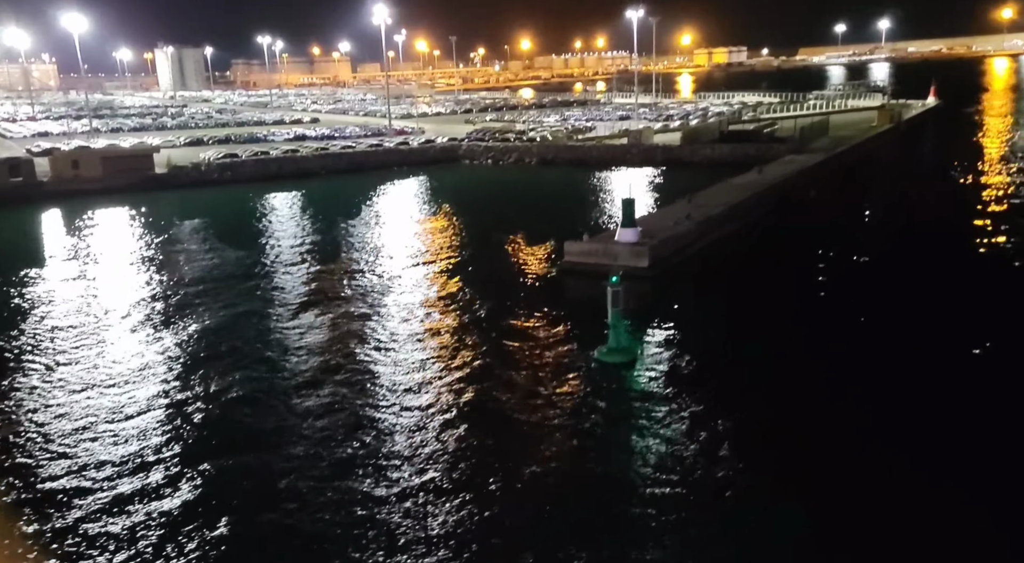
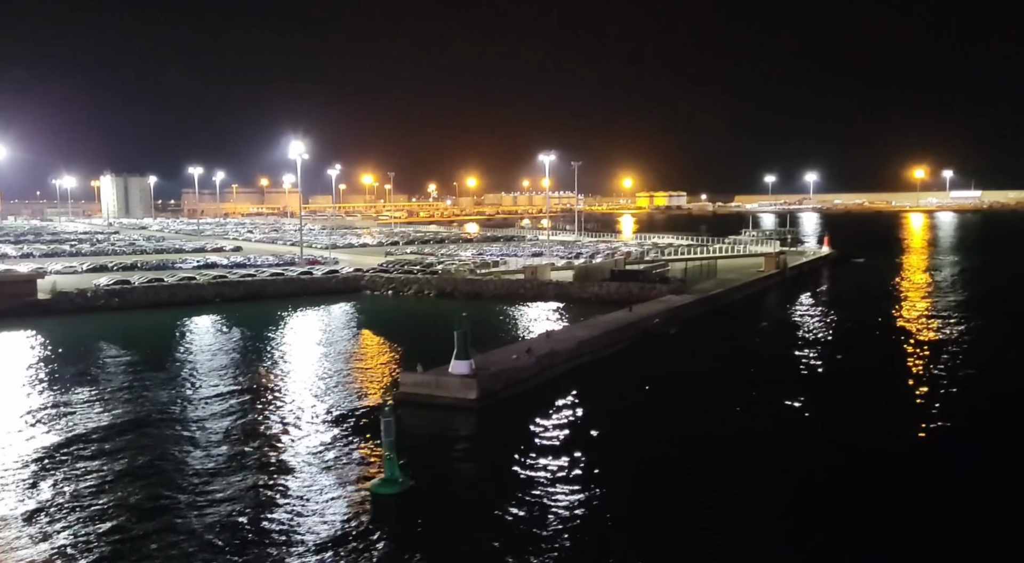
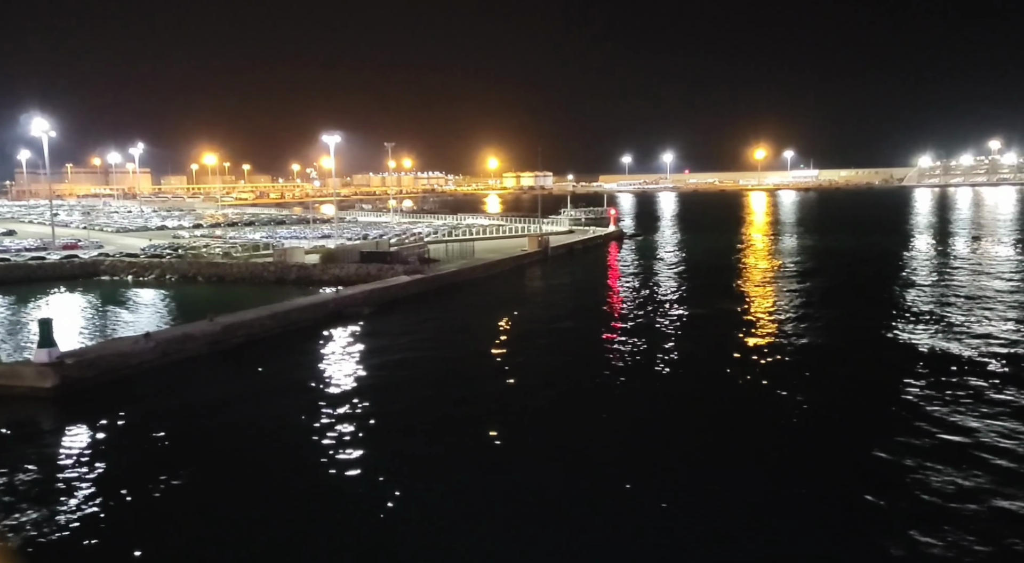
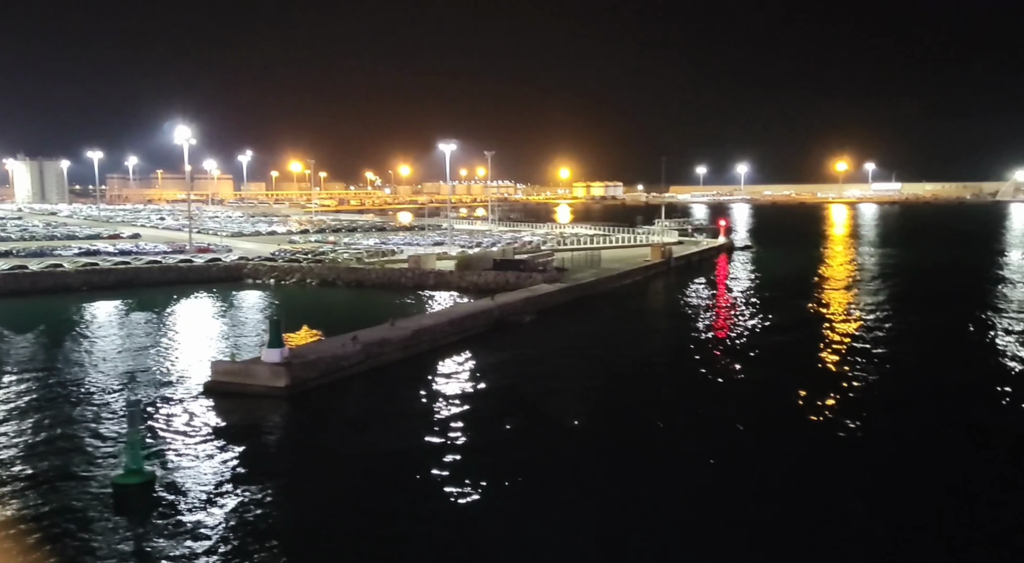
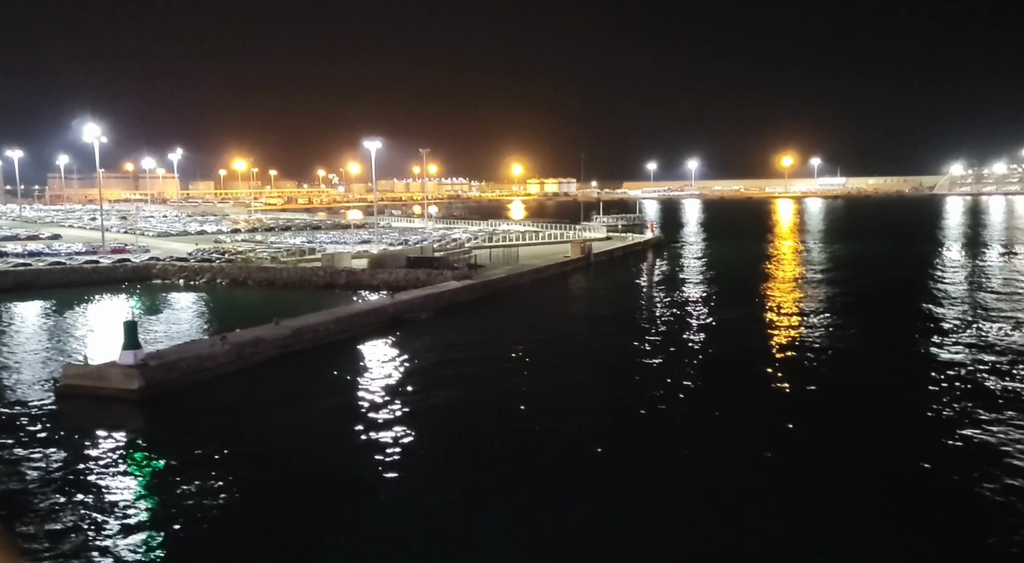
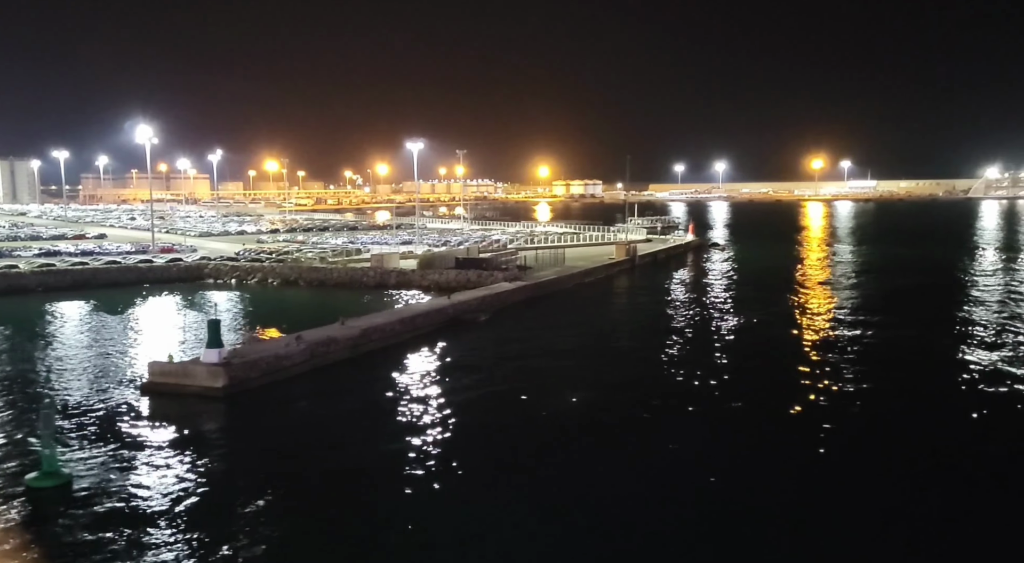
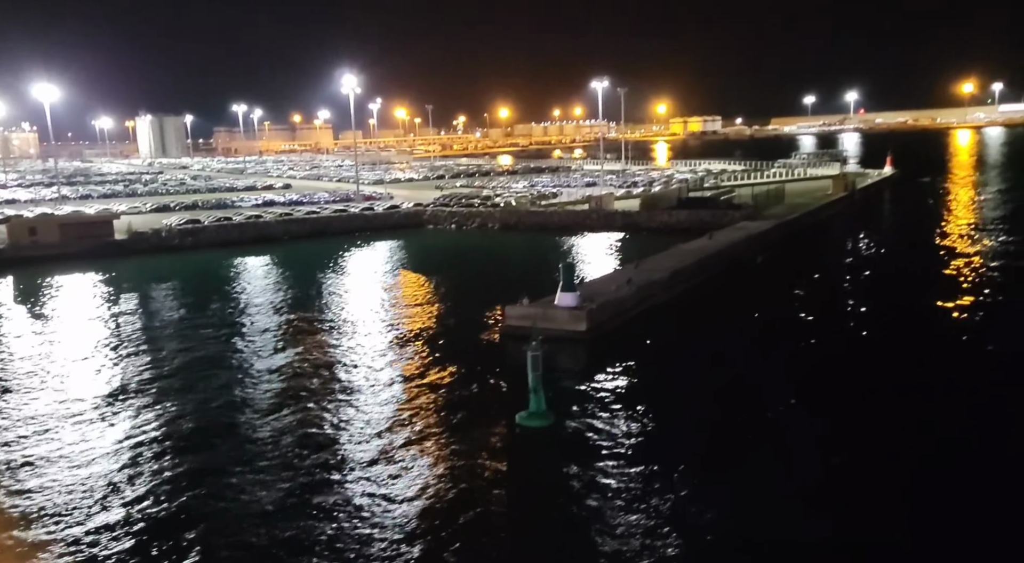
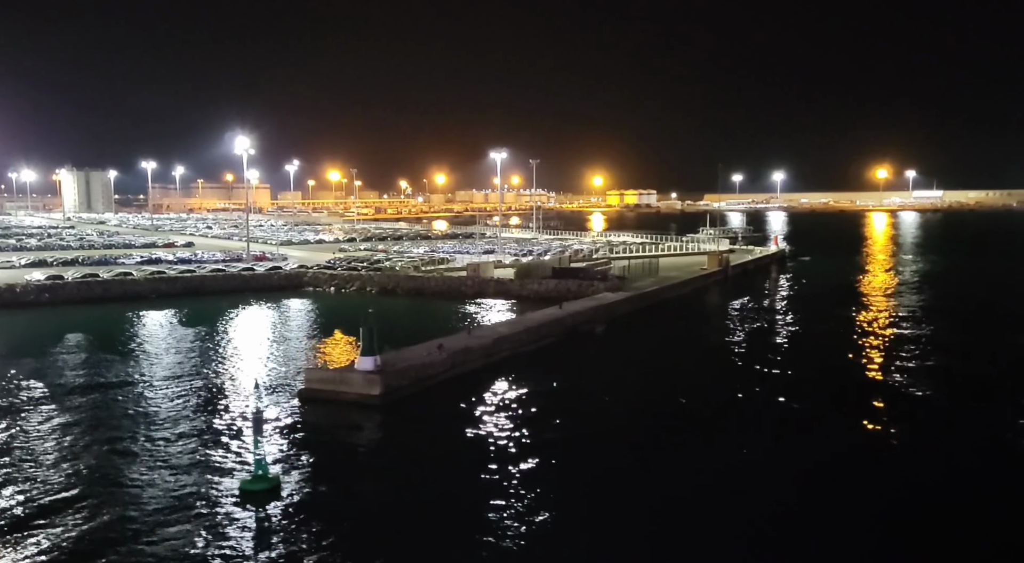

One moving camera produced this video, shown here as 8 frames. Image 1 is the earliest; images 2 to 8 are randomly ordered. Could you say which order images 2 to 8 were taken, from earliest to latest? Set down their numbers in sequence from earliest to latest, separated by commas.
7, 2, 8, 4, 6, 5, 3
